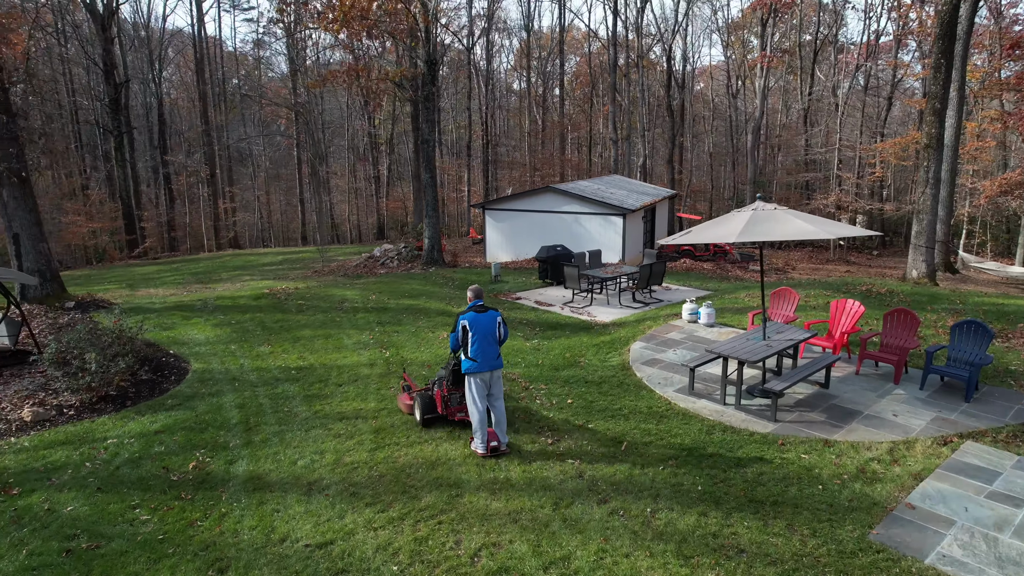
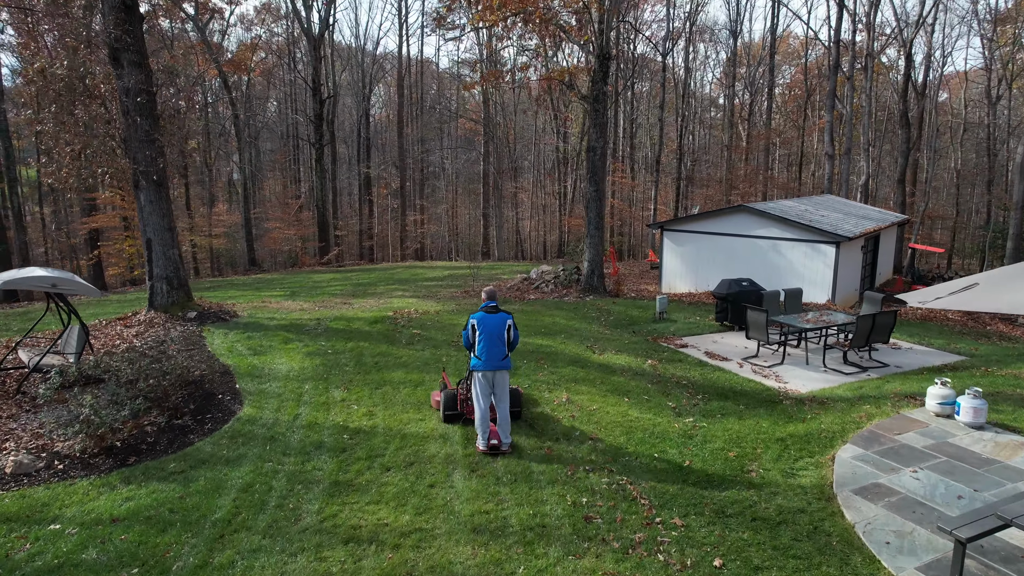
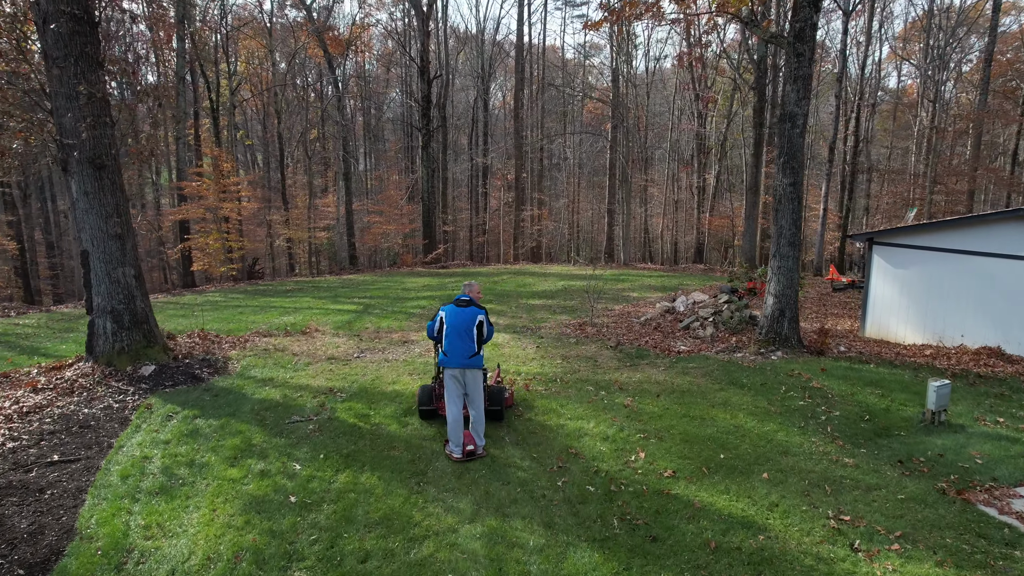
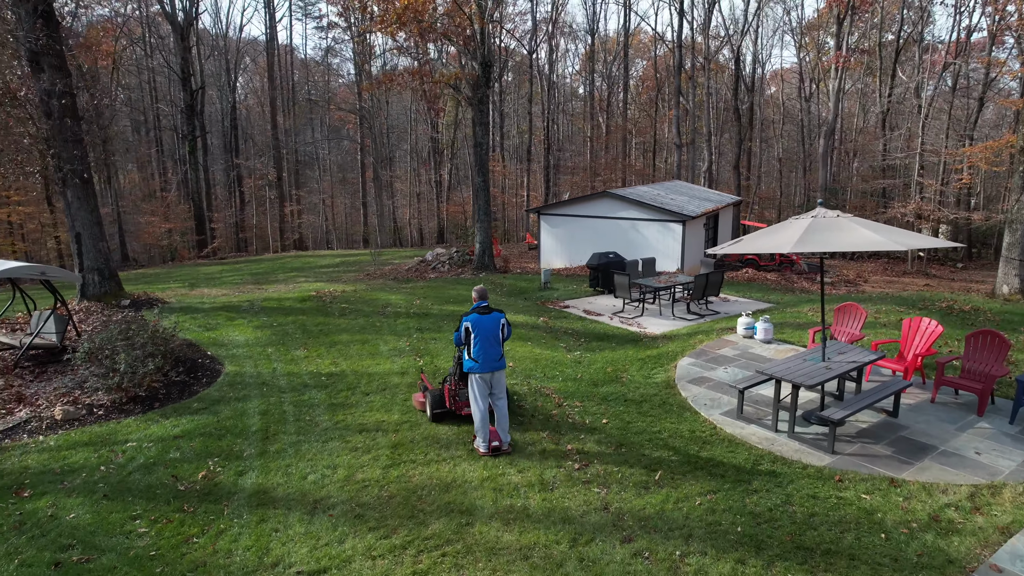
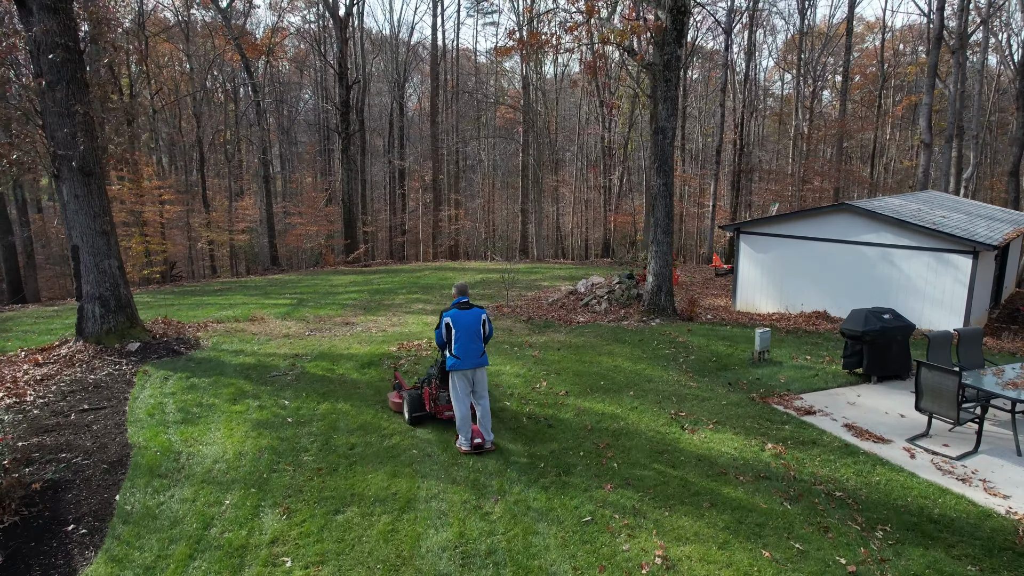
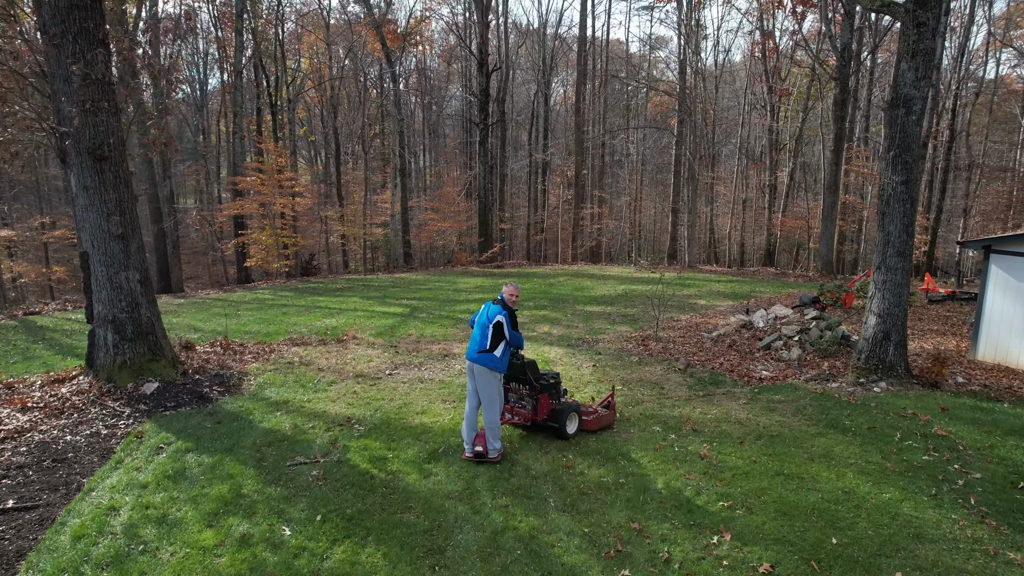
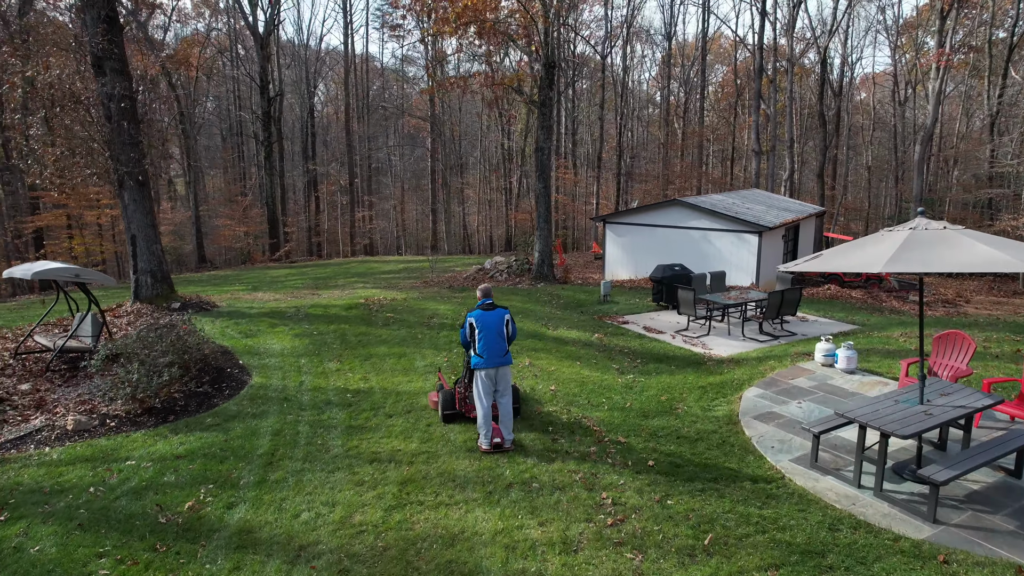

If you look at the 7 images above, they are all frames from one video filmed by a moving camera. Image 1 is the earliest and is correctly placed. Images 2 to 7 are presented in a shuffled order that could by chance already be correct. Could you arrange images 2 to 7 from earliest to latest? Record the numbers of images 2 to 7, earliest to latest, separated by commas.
4, 7, 2, 5, 3, 6
